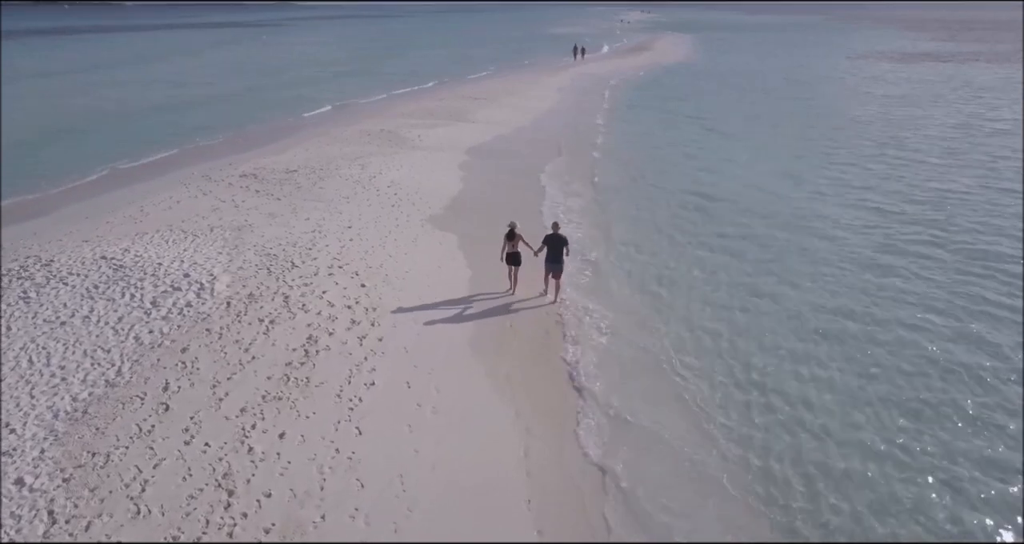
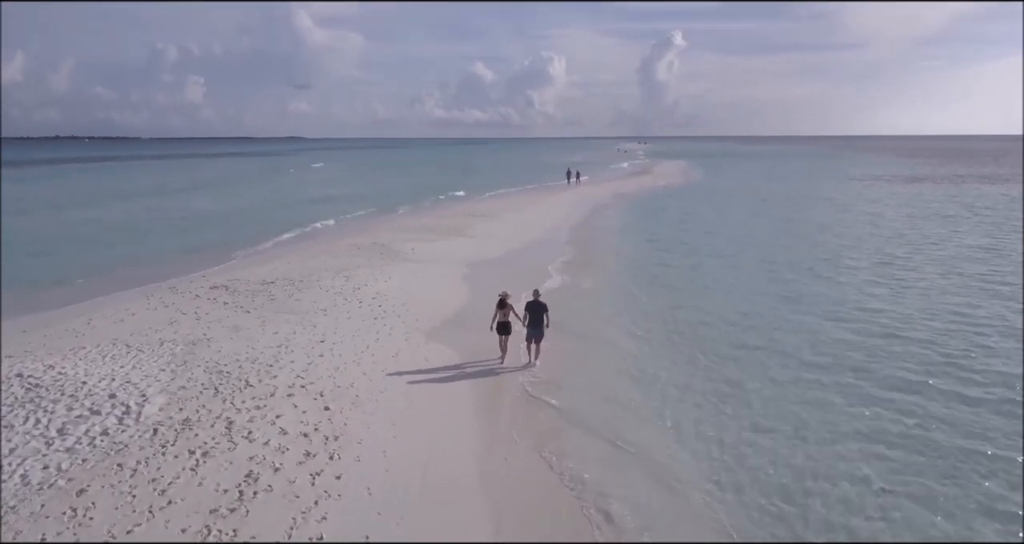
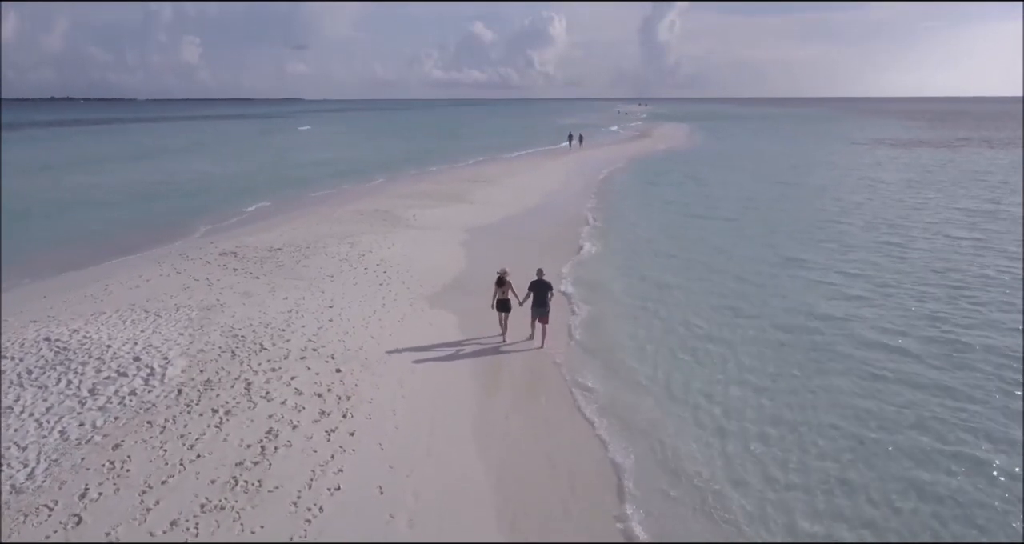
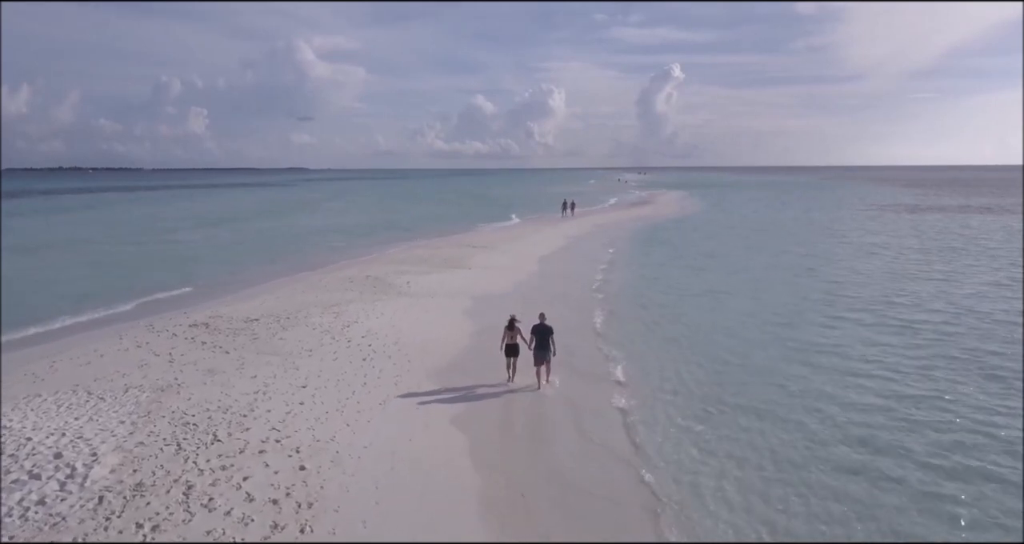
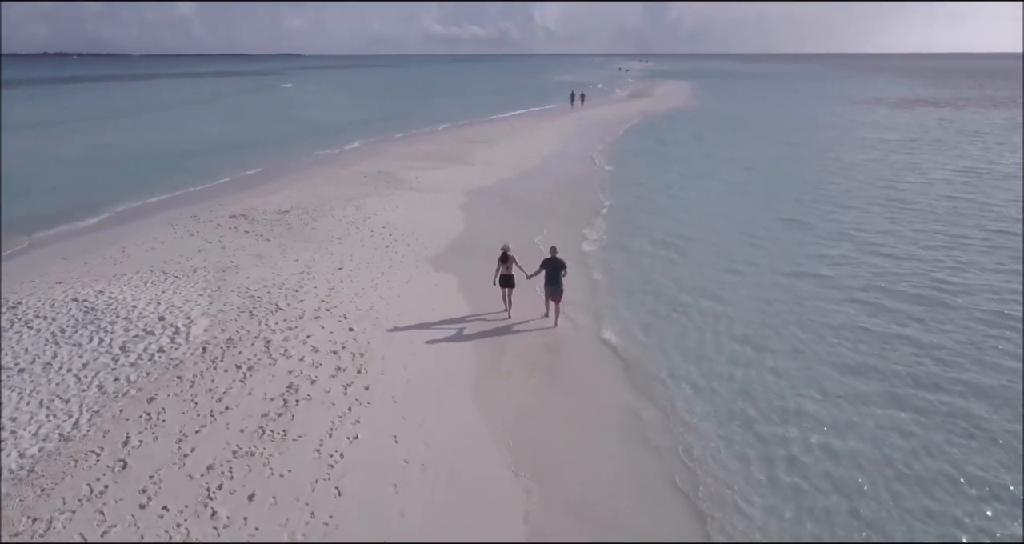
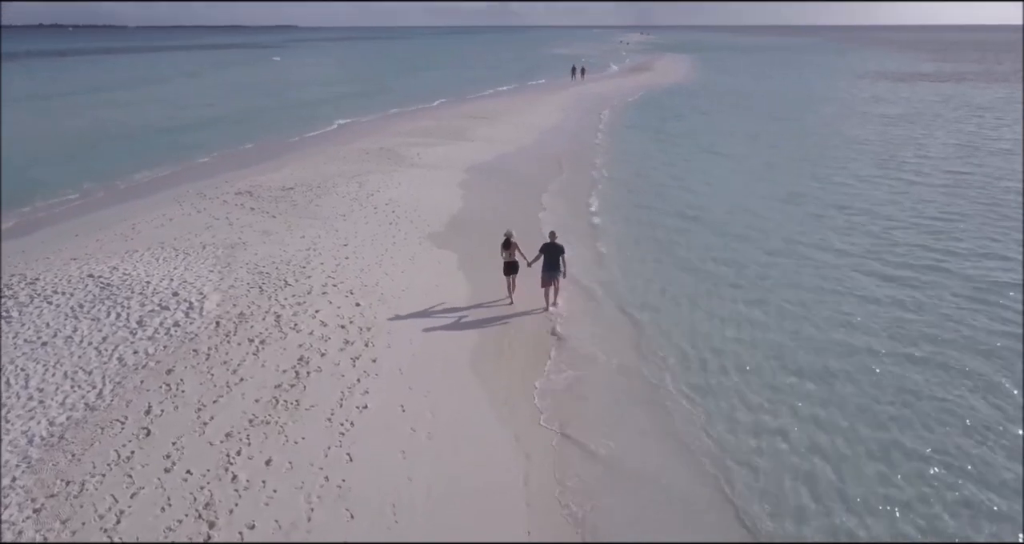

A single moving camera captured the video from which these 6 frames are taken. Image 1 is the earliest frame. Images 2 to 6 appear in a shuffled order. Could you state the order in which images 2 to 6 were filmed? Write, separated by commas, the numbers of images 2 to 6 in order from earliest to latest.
6, 5, 3, 2, 4
